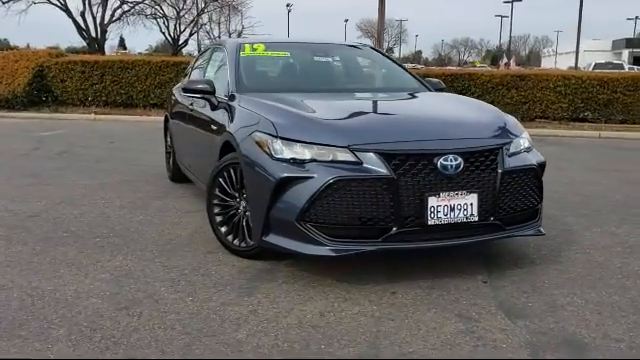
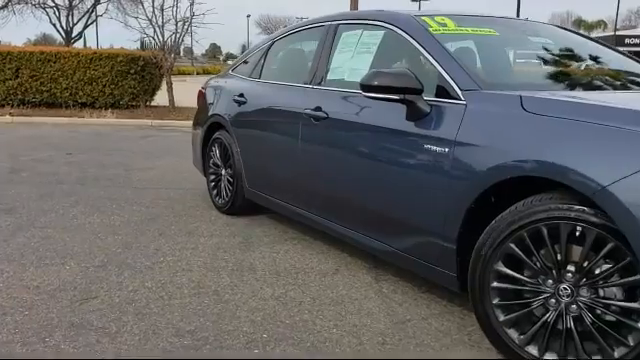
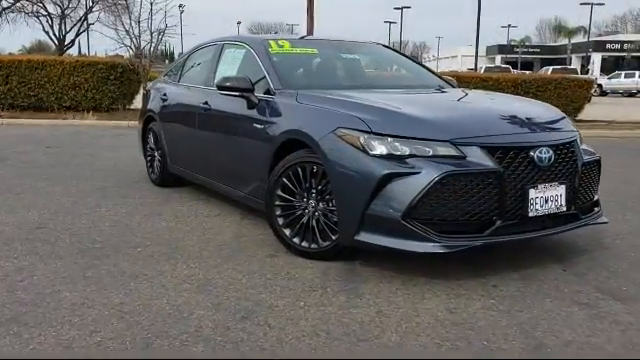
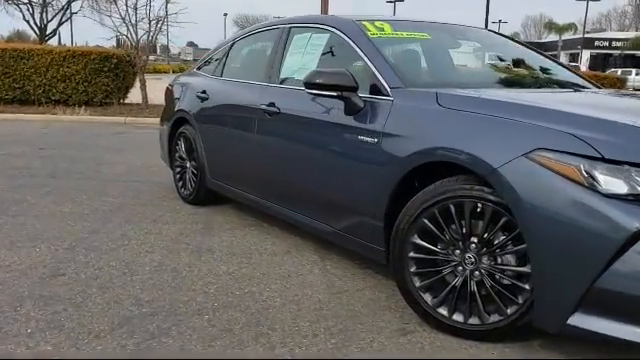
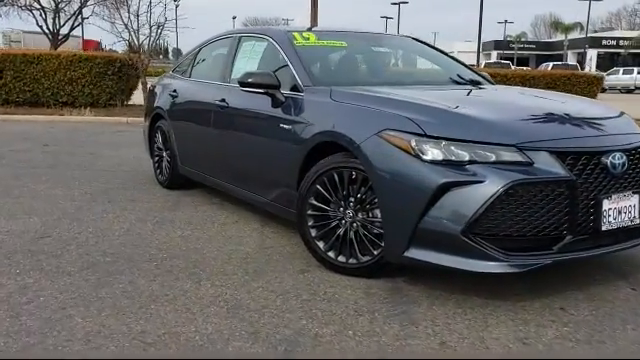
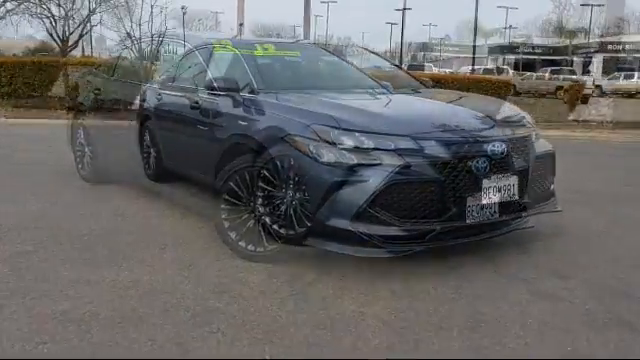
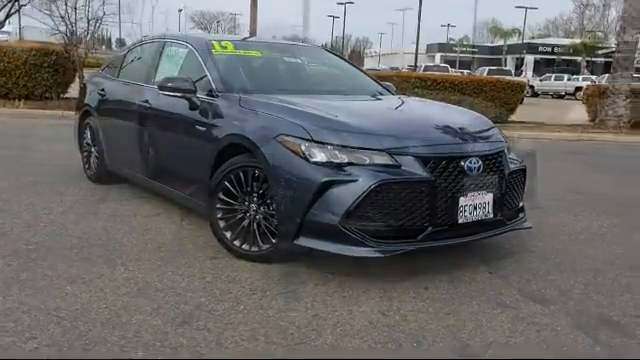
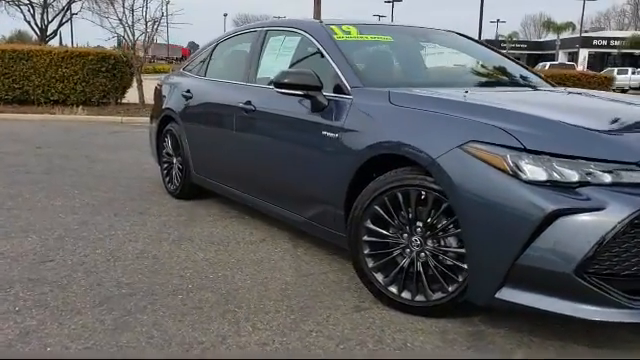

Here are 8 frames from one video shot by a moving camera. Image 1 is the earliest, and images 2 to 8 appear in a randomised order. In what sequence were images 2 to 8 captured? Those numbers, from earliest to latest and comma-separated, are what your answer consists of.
7, 6, 3, 5, 8, 4, 2
